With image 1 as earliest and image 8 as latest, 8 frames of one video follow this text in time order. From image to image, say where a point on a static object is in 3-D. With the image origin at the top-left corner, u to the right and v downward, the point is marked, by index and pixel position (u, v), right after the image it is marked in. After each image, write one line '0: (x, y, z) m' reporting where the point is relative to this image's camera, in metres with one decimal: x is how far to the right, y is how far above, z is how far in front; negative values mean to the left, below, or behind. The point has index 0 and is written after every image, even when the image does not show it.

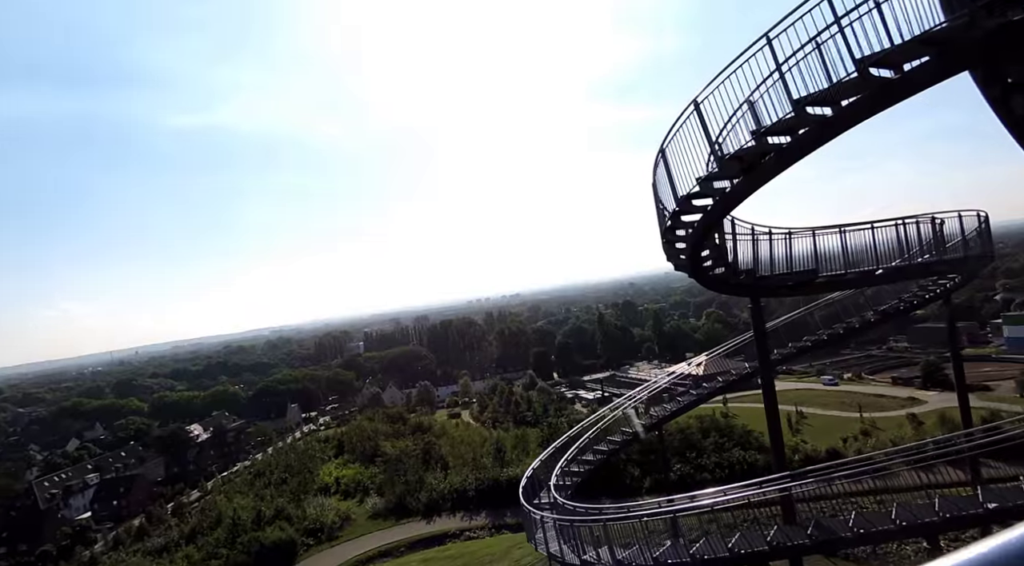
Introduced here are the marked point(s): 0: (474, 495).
0: (-0.6, -5.2, +19.4) m
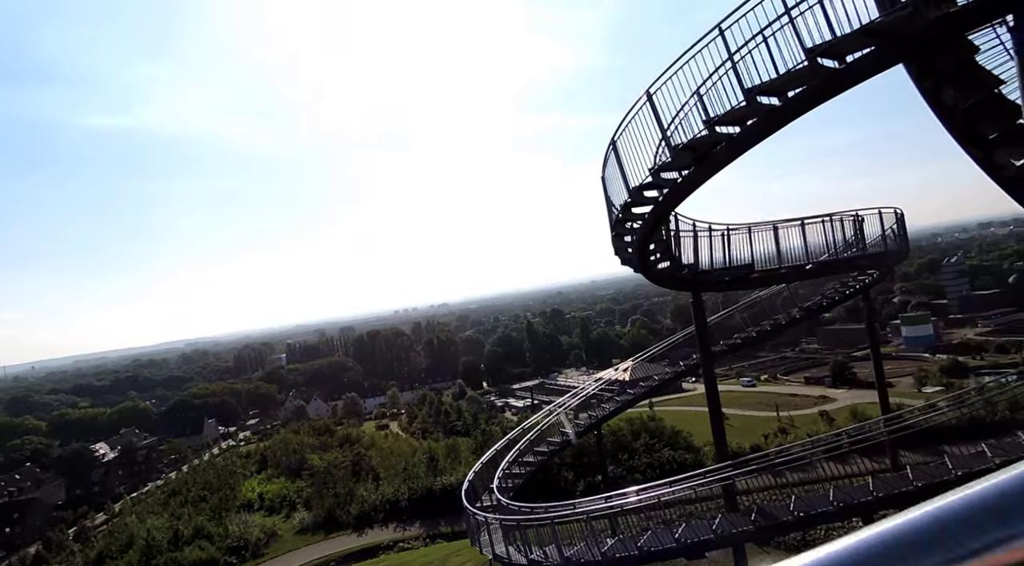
0: (-2.5, -5.5, +19.1) m
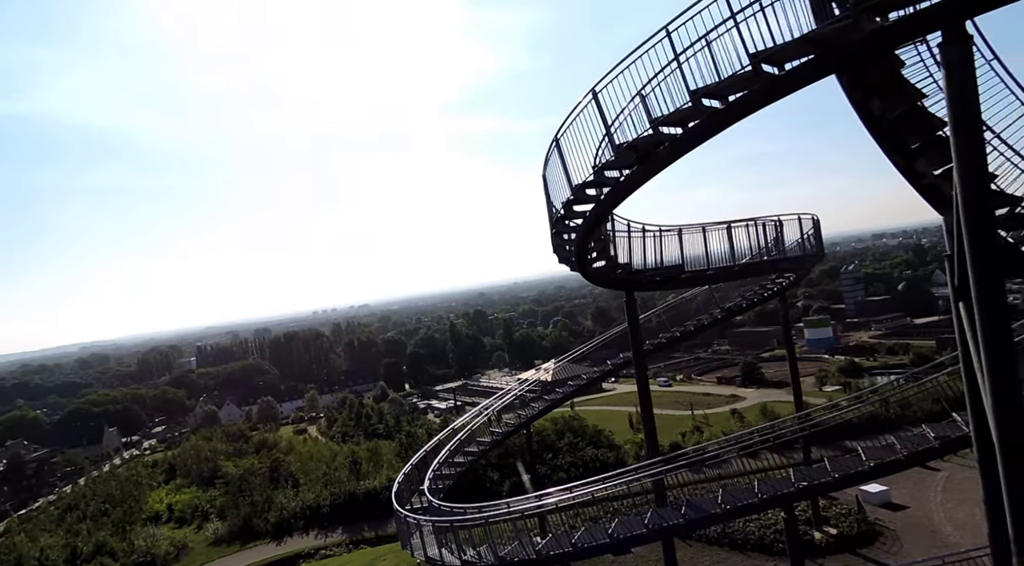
0: (-4.4, -5.5, +18.6) m
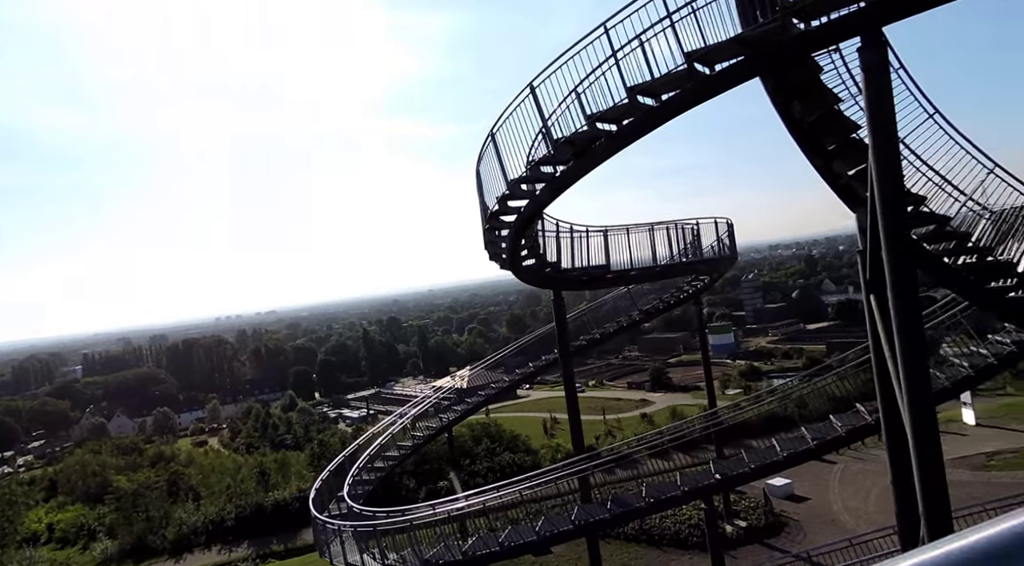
0: (-6.5, -5.6, +17.6) m
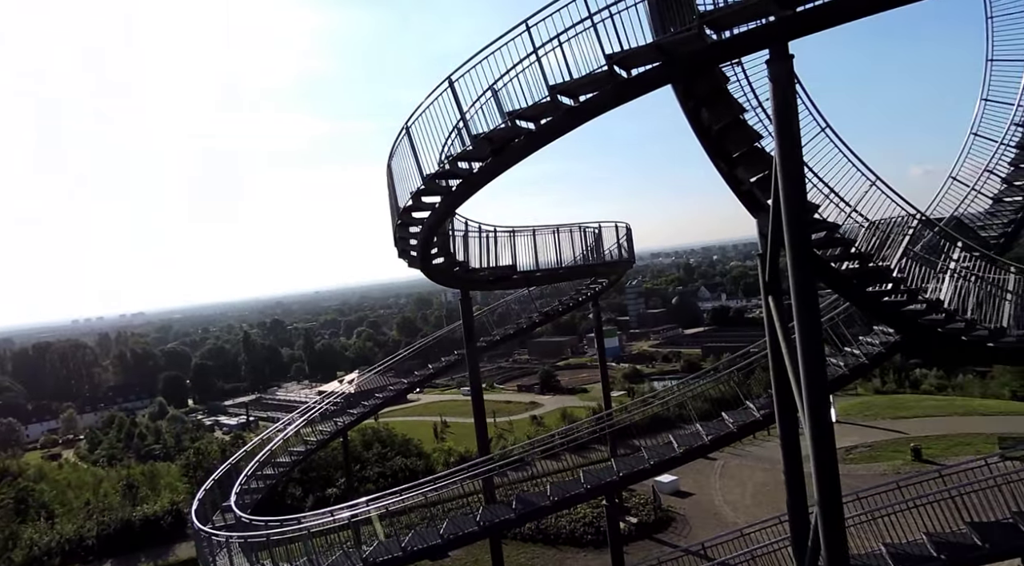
0: (-9.0, -5.6, +16.1) m
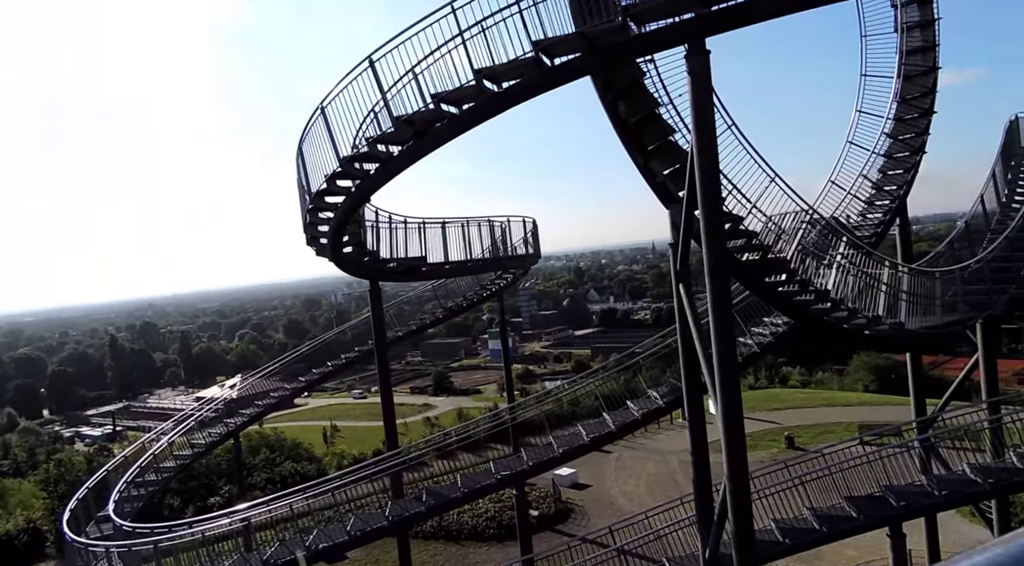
0: (-11.1, -5.5, +14.3) m
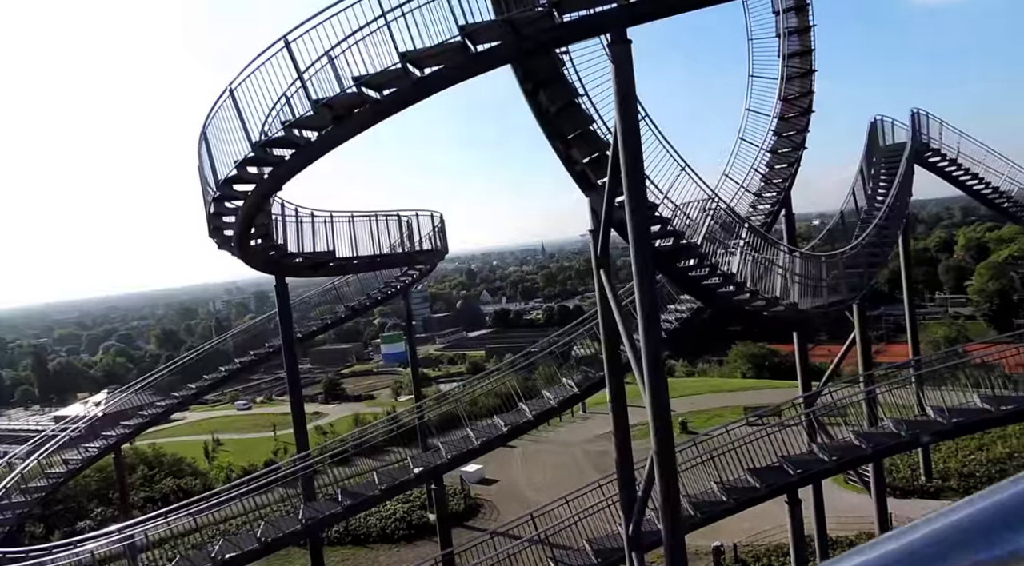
0: (-12.6, -5.7, +12.2) m
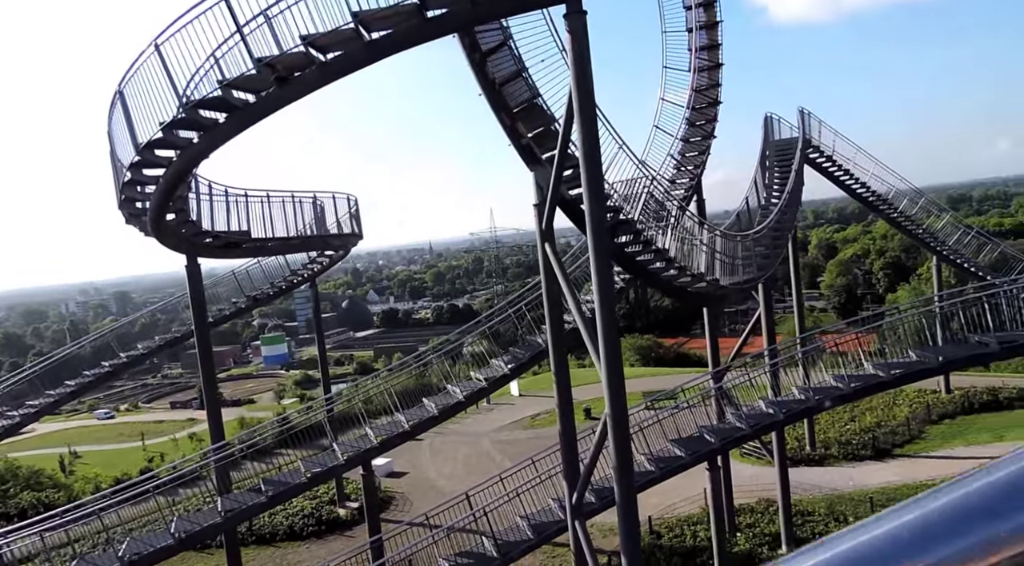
0: (-13.6, -5.5, +9.2) m
